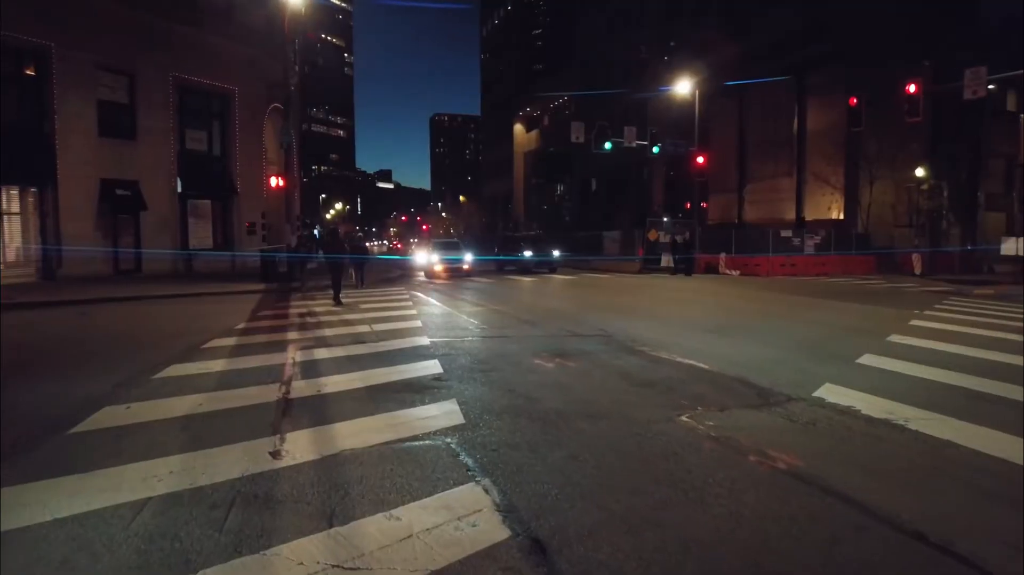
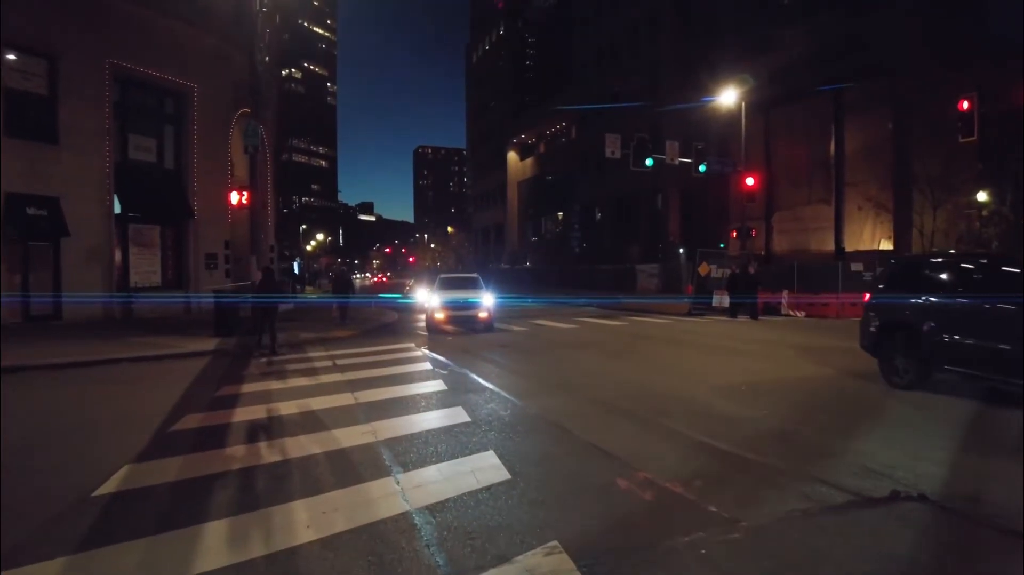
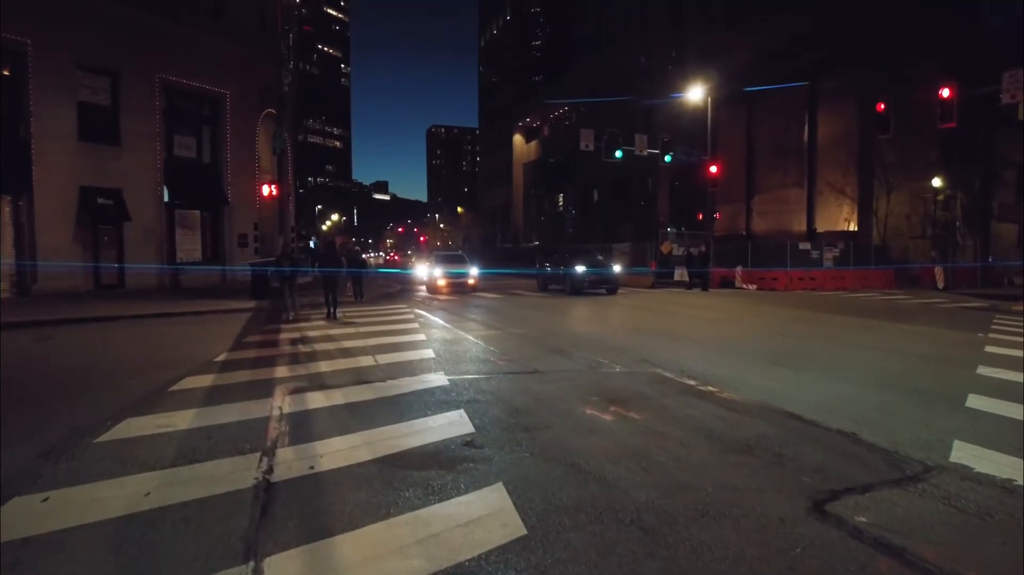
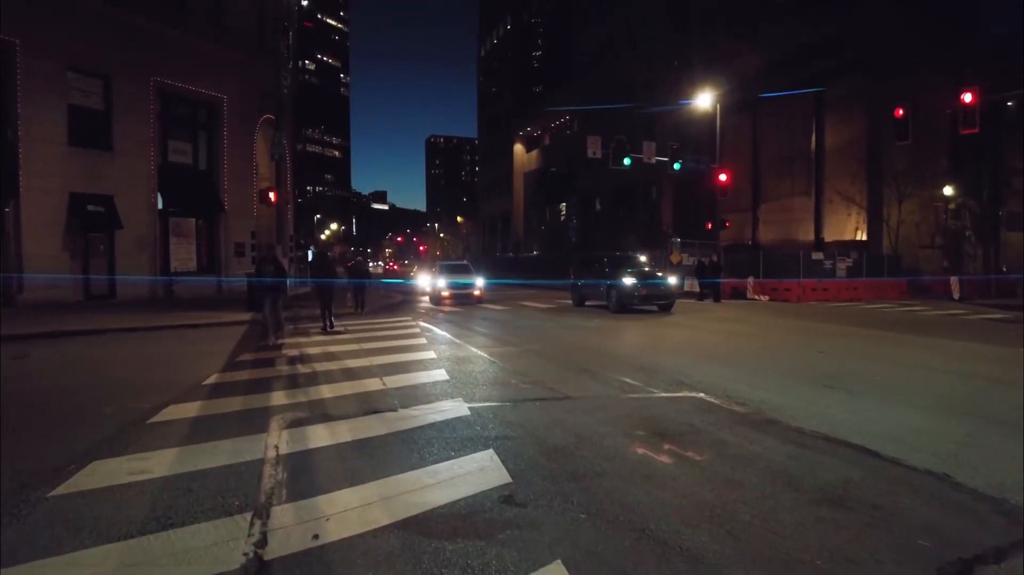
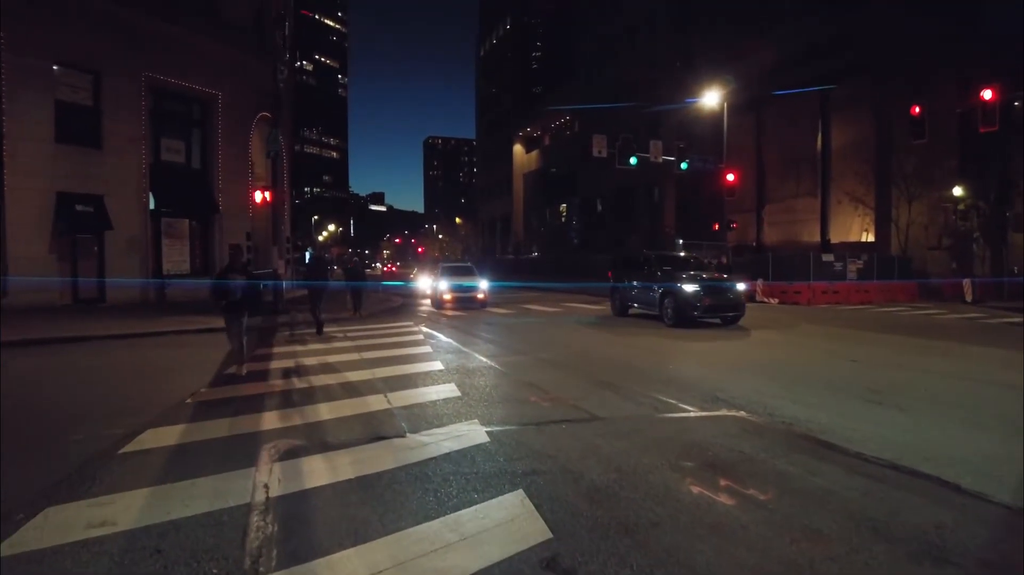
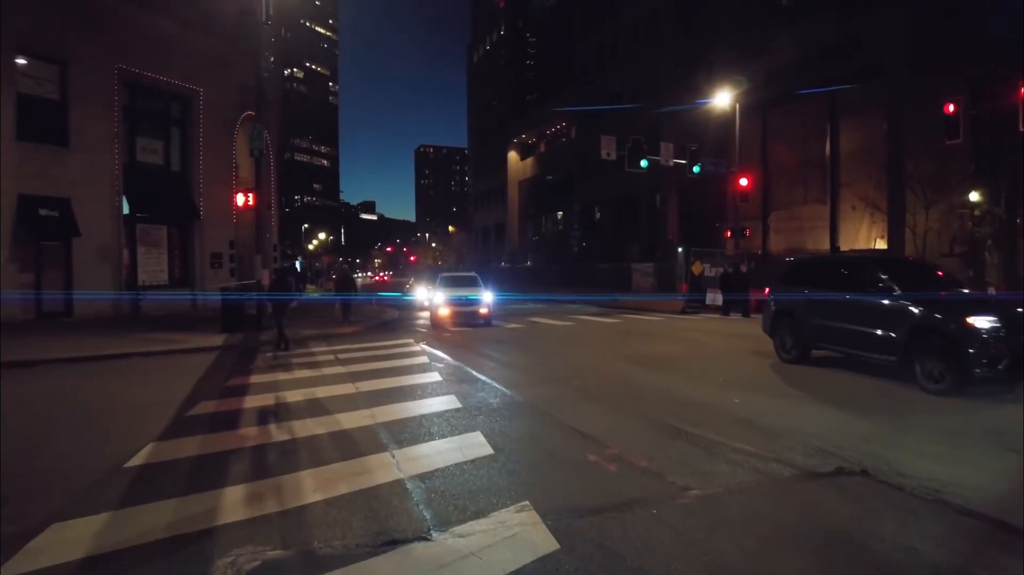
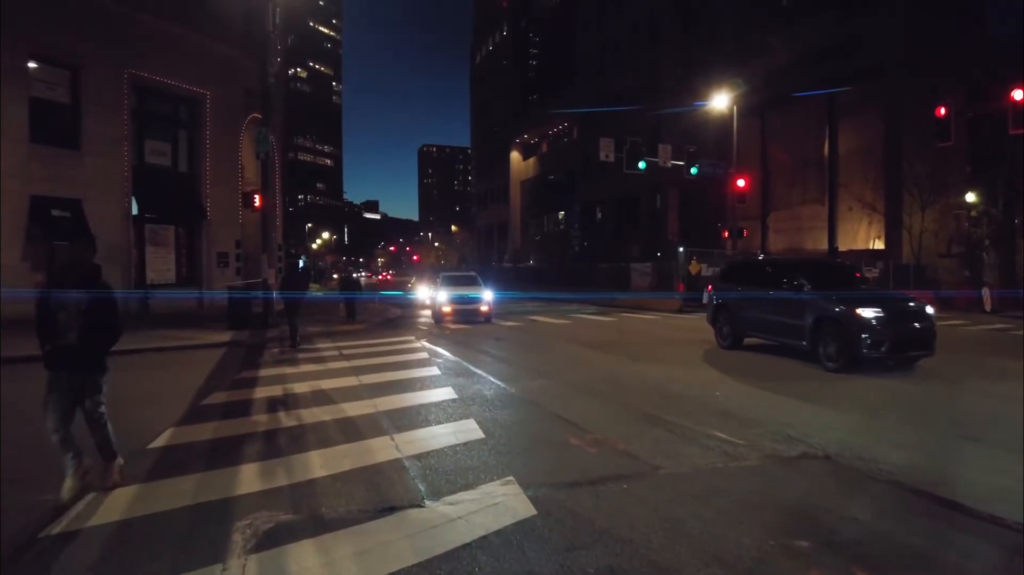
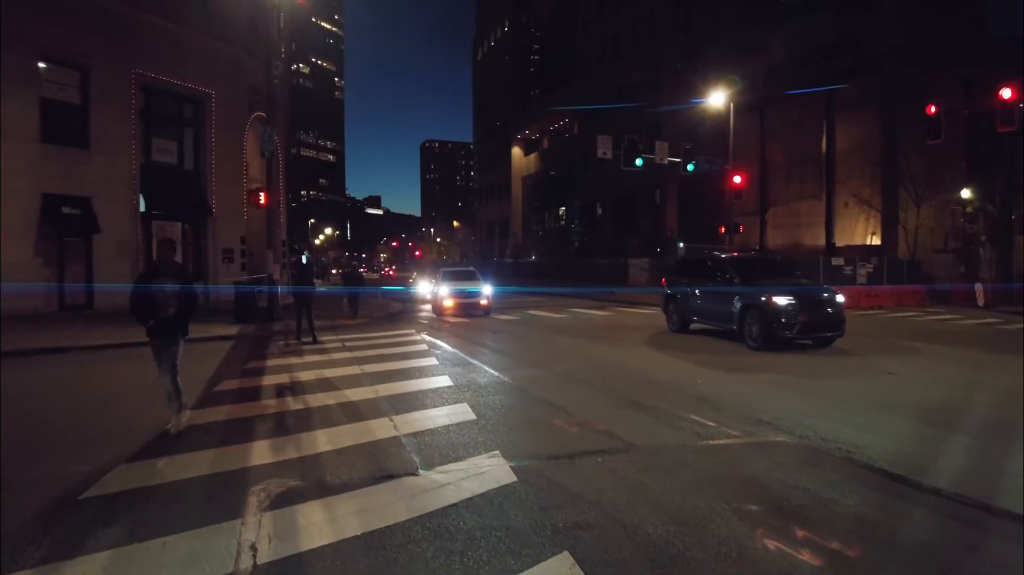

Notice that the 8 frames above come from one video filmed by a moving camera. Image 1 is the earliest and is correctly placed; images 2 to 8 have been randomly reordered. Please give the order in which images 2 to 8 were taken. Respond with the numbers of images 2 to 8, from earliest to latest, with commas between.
3, 4, 5, 8, 7, 6, 2
